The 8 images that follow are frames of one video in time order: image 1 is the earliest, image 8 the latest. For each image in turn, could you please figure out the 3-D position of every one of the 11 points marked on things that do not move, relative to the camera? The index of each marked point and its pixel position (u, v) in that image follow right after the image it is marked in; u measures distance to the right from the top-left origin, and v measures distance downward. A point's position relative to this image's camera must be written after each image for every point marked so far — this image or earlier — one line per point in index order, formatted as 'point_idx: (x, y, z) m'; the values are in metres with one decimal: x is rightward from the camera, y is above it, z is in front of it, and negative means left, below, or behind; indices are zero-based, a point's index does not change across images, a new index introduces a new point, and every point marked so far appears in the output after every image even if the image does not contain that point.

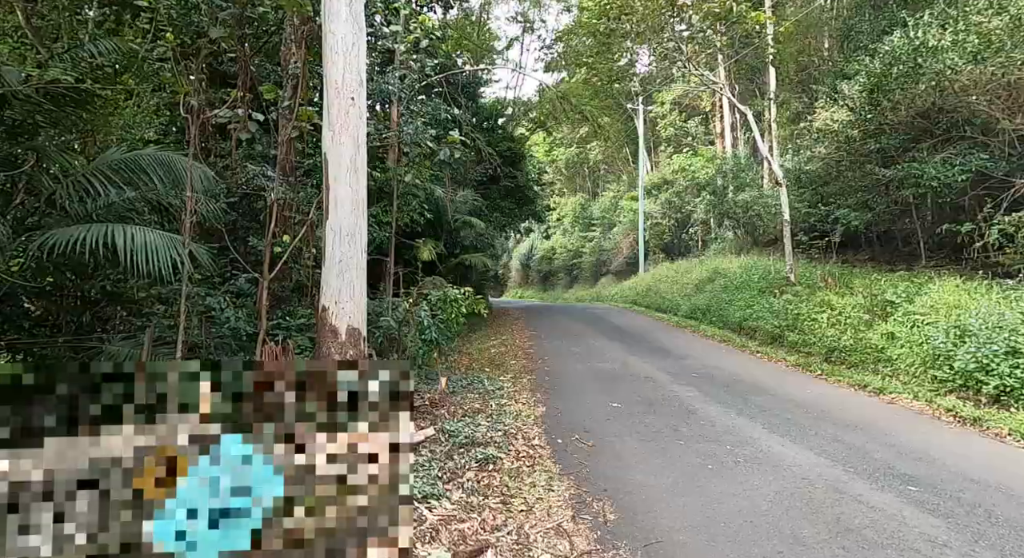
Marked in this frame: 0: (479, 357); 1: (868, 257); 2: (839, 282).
0: (-0.5, -1.1, +9.7) m
1: (+7.4, +0.5, +13.7) m
2: (+5.6, -0.1, +11.2) m
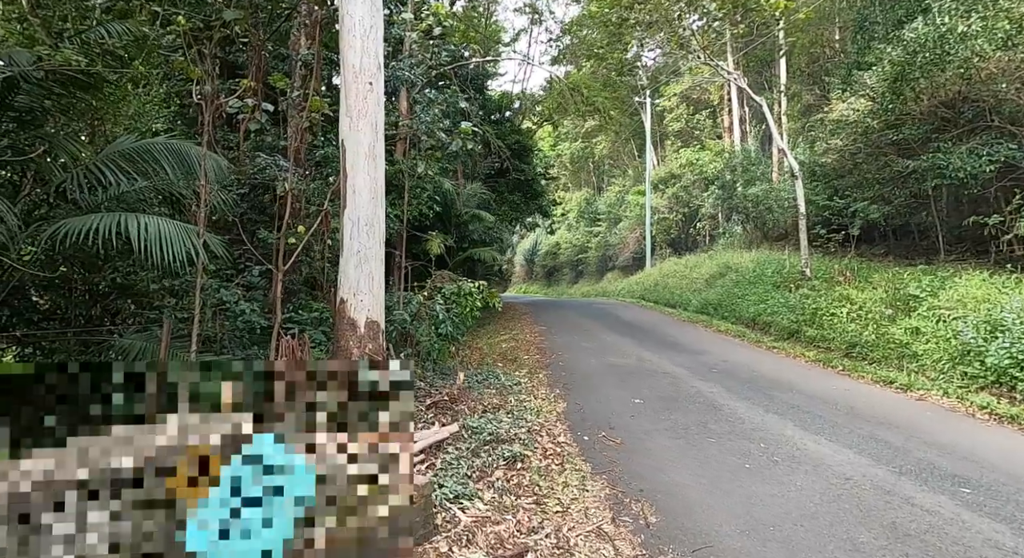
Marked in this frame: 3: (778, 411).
0: (-0.3, -1.1, +9.5) m
1: (+7.6, +0.6, +13.5) m
2: (+5.8, 0.0, +11.0) m
3: (+2.4, -1.2, +5.7) m
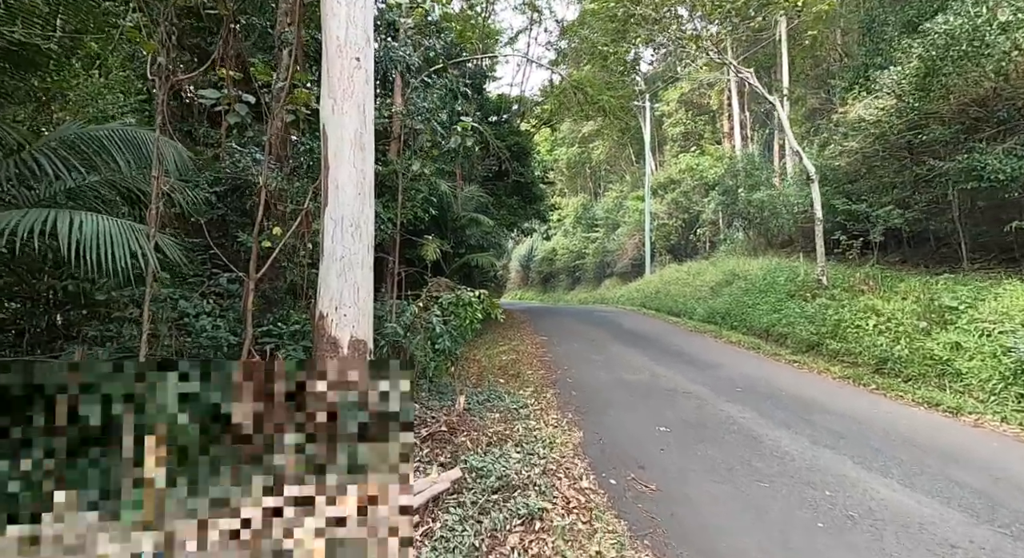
0: (-0.3, -1.2, +8.8) m
1: (+7.6, +0.4, +12.8) m
2: (+5.9, -0.1, +10.3) m
3: (+2.5, -1.3, +5.0) m
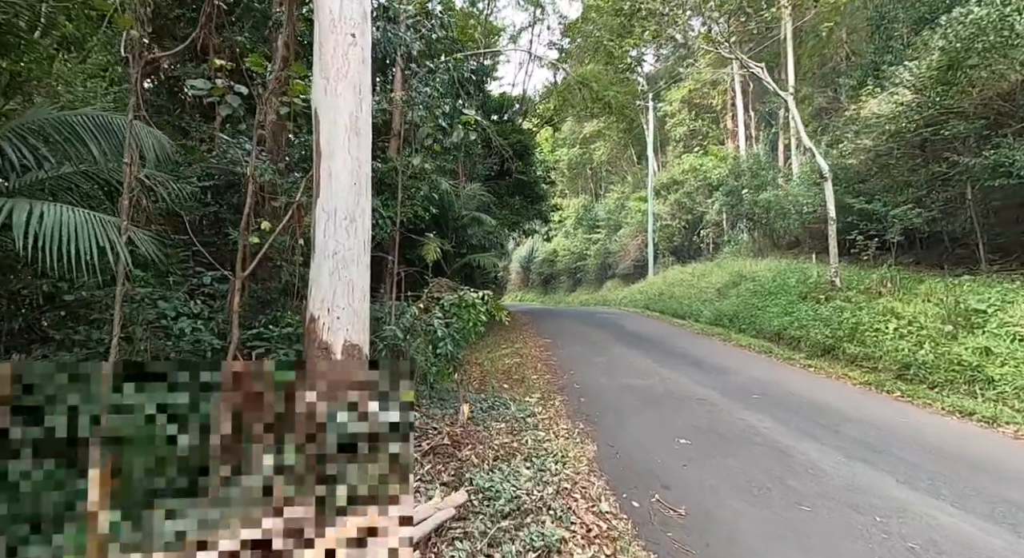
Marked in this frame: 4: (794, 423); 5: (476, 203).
0: (-0.2, -1.2, +8.4) m
1: (+7.7, +0.4, +12.5) m
2: (+5.9, -0.1, +10.0) m
3: (+2.5, -1.3, +4.6) m
4: (+2.3, -1.2, +5.4) m
5: (-0.6, +1.3, +11.2) m
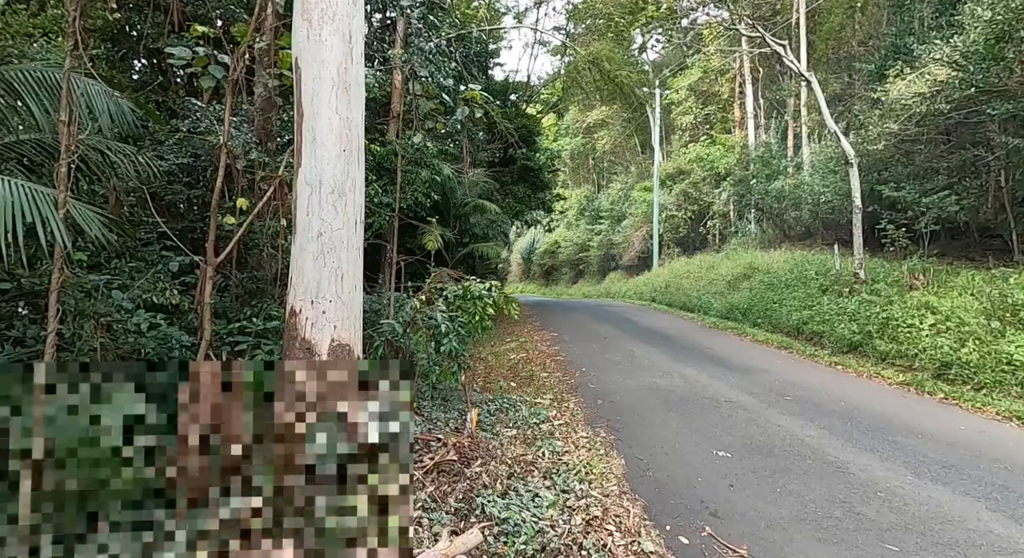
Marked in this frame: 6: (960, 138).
0: (-0.1, -1.0, +7.8) m
1: (+7.8, +0.5, +11.9) m
2: (+6.0, 0.0, +9.4) m
3: (+2.6, -1.2, +4.0) m
4: (+2.4, -1.1, +4.8) m
5: (-0.5, +1.5, +10.6) m
6: (+6.9, +2.2, +10.3) m
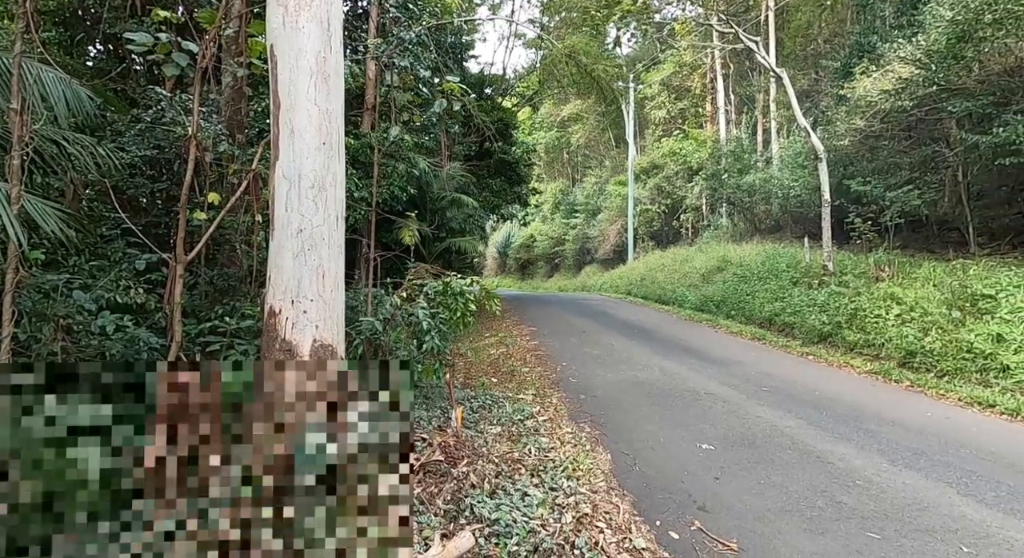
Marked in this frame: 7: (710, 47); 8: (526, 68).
0: (-0.4, -1.0, +7.8) m
1: (+7.3, +0.7, +12.1) m
2: (+5.7, +0.1, +9.6) m
3: (+2.5, -1.2, +4.1) m
4: (+2.3, -1.1, +4.9) m
5: (-0.9, +1.6, +10.6) m
6: (+6.6, +2.3, +10.5) m
7: (+4.4, +5.1, +14.3) m
8: (+0.3, +4.4, +13.7) m
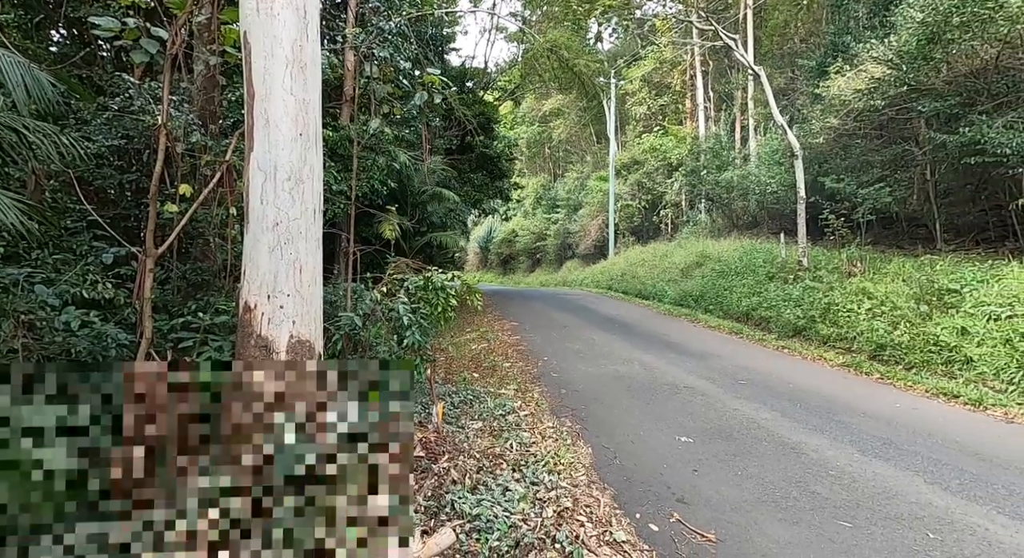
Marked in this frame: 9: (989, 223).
0: (-0.6, -0.9, +7.8) m
1: (+7.0, +0.8, +12.3) m
2: (+5.4, +0.2, +9.7) m
3: (+2.4, -1.2, +4.2) m
4: (+2.1, -1.0, +5.0) m
5: (-1.2, +1.6, +10.5) m
6: (+6.3, +2.4, +10.7) m
7: (+3.9, +5.2, +14.4) m
8: (-0.1, +4.6, +13.7) m
9: (+7.6, +0.9, +10.2) m
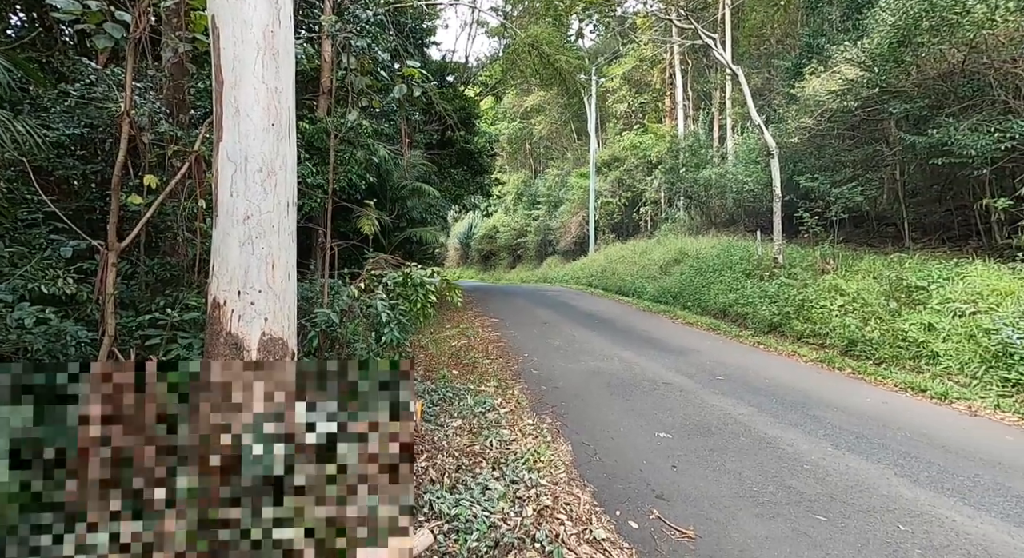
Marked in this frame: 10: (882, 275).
0: (-0.8, -0.9, +7.7) m
1: (+6.6, +0.8, +12.5) m
2: (+5.1, +0.2, +9.9) m
3: (+2.3, -1.1, +4.2) m
4: (+2.0, -1.0, +5.0) m
5: (-1.5, +1.7, +10.4) m
6: (+5.9, +2.5, +10.8) m
7: (+3.5, +5.3, +14.4) m
8: (-0.5, +4.6, +13.6) m
9: (+7.3, +0.9, +10.4) m
10: (+5.1, +0.1, +8.8) m
